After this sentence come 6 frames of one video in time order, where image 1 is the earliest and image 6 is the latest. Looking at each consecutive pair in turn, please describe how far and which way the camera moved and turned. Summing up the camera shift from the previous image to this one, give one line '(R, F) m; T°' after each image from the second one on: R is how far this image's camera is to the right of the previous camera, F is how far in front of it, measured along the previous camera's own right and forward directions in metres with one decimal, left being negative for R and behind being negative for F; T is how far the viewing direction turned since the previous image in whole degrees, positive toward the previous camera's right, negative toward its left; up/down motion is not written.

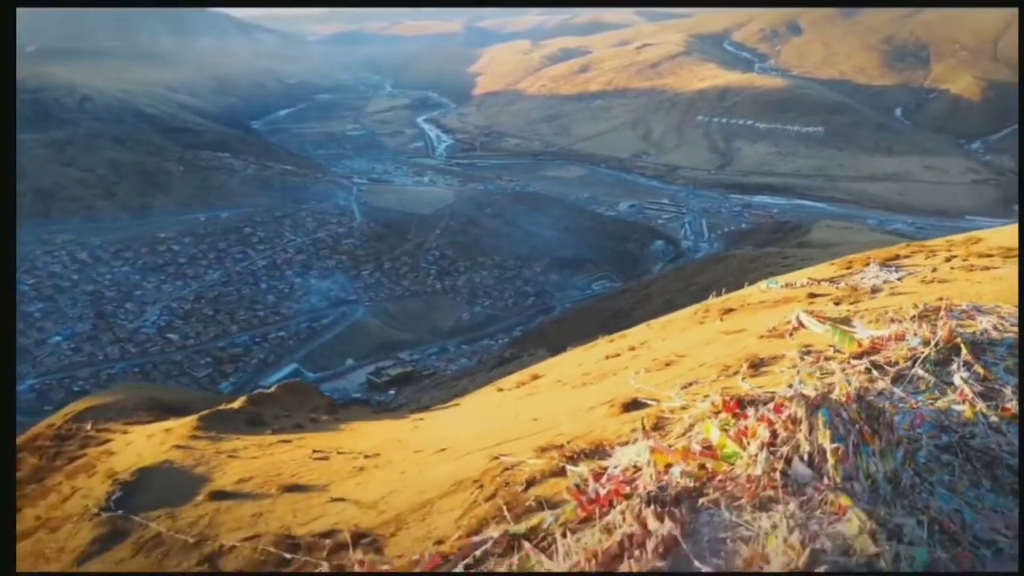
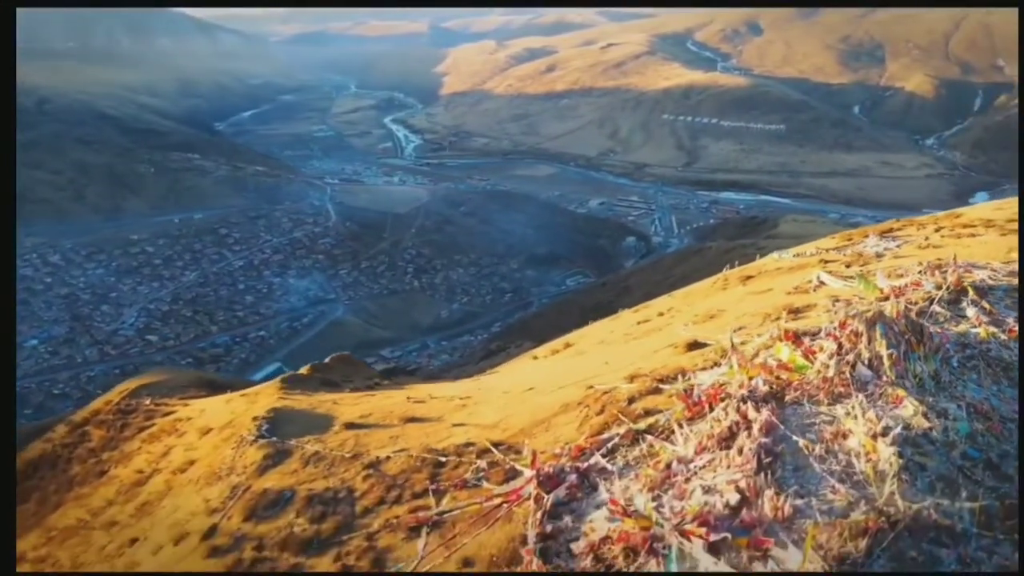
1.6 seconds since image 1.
(-0.7, -0.6) m; +3°
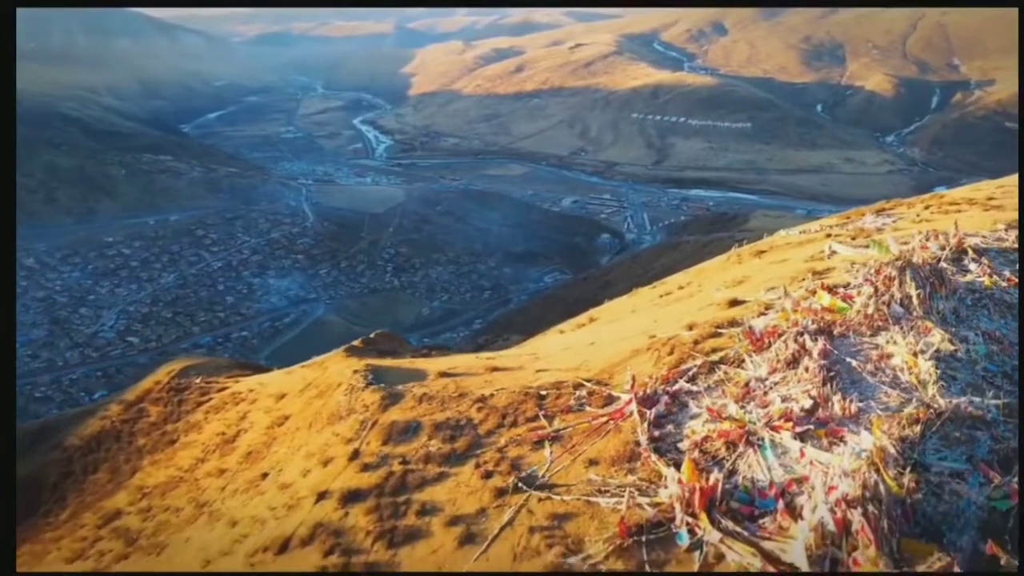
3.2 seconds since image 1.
(-0.7, -0.6) m; +2°
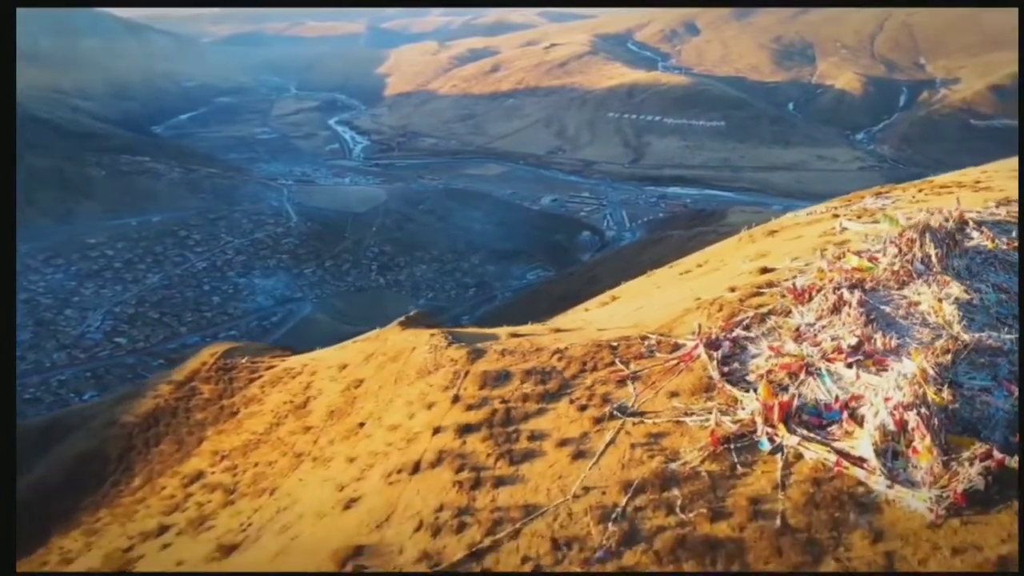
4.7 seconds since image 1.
(-0.6, -0.6) m; +2°
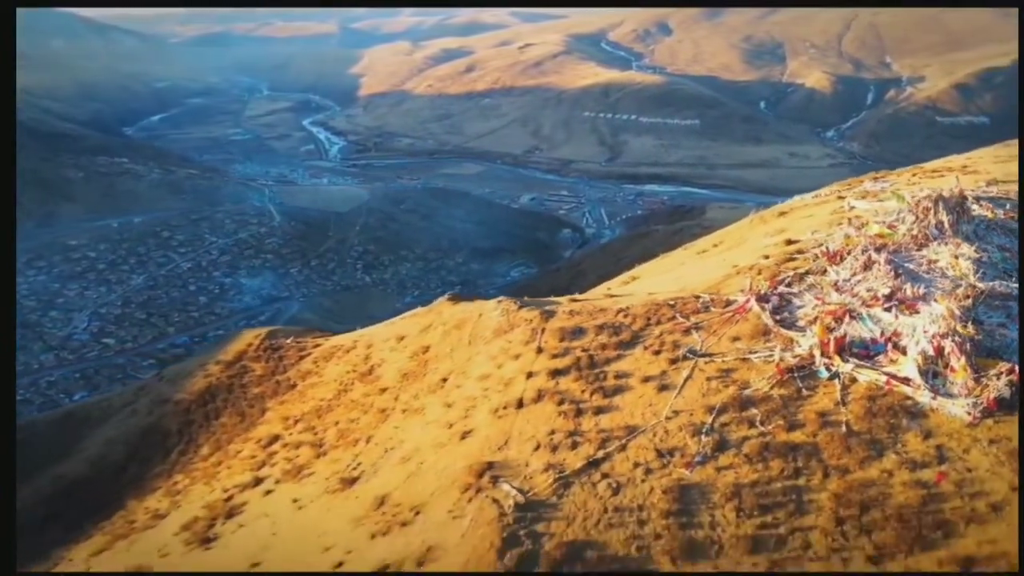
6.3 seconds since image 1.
(-0.7, -0.6) m; +2°
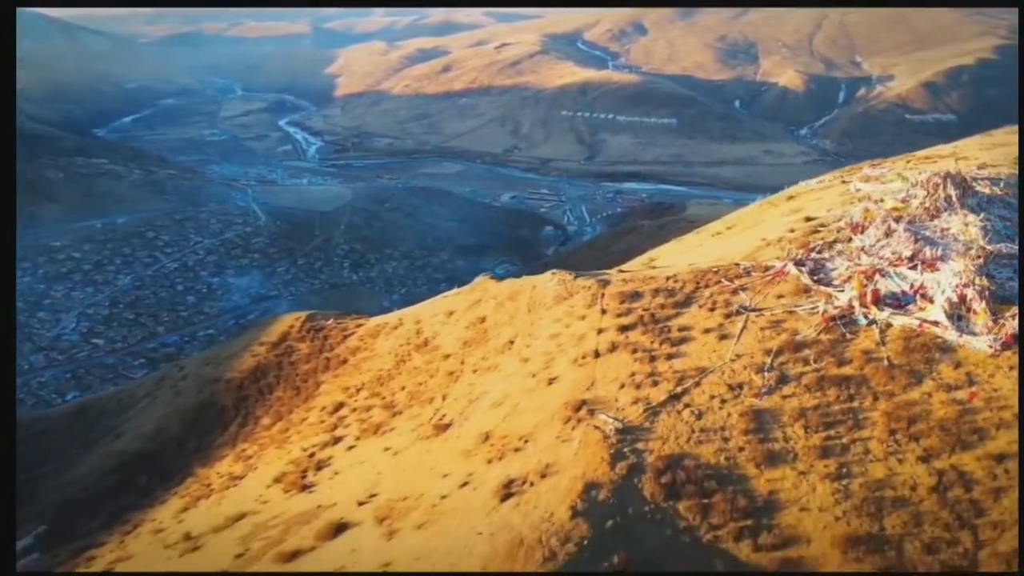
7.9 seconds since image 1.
(-0.7, -0.6) m; +2°
